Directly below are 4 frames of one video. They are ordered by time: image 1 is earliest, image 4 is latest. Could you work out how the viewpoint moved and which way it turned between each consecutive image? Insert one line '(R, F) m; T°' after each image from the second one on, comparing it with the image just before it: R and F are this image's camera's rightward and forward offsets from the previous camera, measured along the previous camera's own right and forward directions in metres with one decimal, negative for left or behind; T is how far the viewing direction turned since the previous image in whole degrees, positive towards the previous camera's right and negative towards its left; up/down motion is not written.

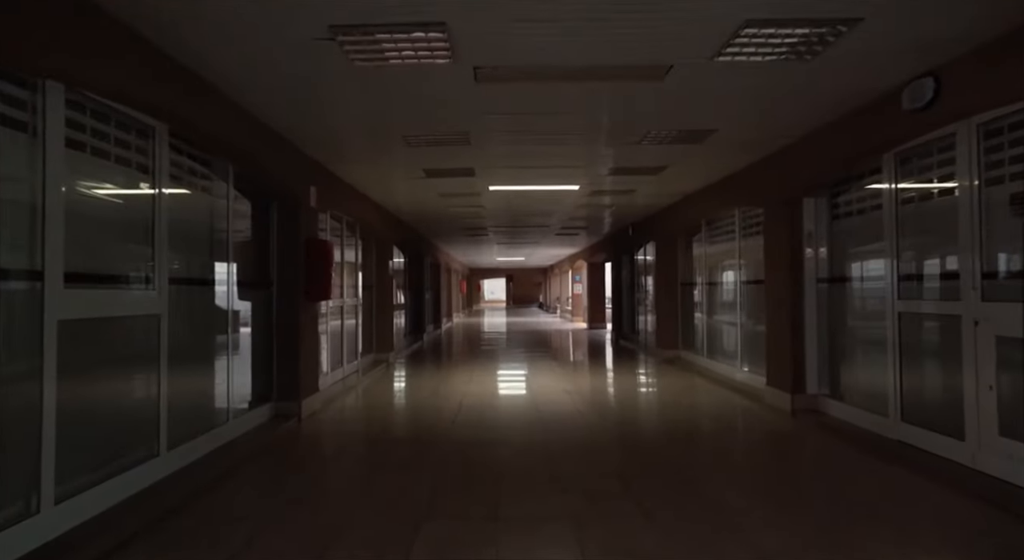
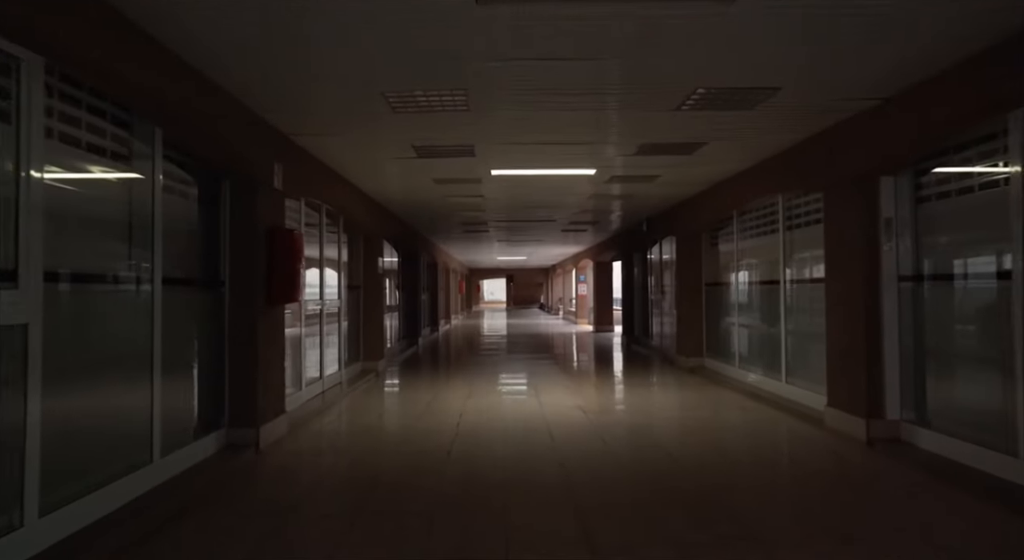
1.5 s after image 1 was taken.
(-0.1, +1.0) m; 0°
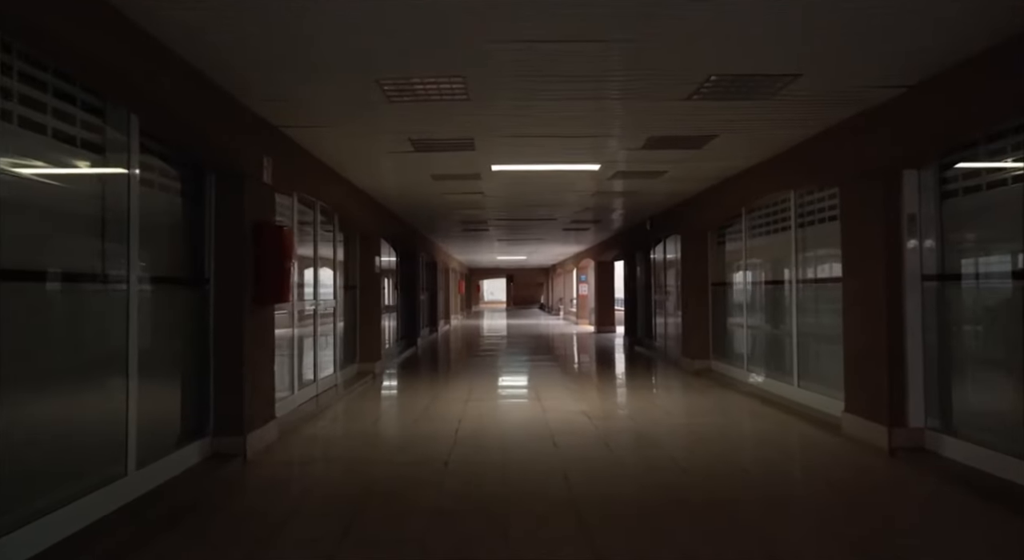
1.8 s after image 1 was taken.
(0.0, +0.2) m; 0°
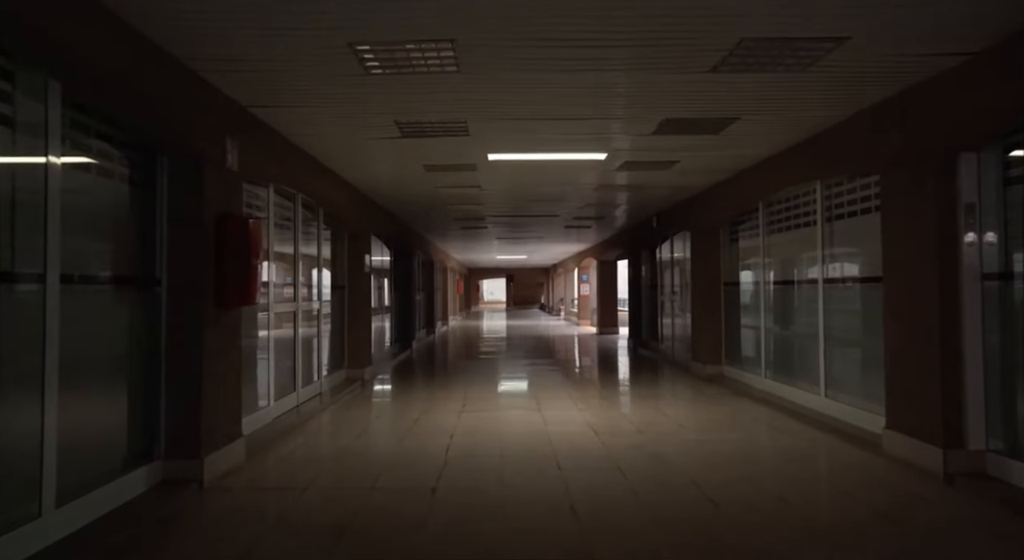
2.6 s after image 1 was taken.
(0.0, +0.5) m; 0°
